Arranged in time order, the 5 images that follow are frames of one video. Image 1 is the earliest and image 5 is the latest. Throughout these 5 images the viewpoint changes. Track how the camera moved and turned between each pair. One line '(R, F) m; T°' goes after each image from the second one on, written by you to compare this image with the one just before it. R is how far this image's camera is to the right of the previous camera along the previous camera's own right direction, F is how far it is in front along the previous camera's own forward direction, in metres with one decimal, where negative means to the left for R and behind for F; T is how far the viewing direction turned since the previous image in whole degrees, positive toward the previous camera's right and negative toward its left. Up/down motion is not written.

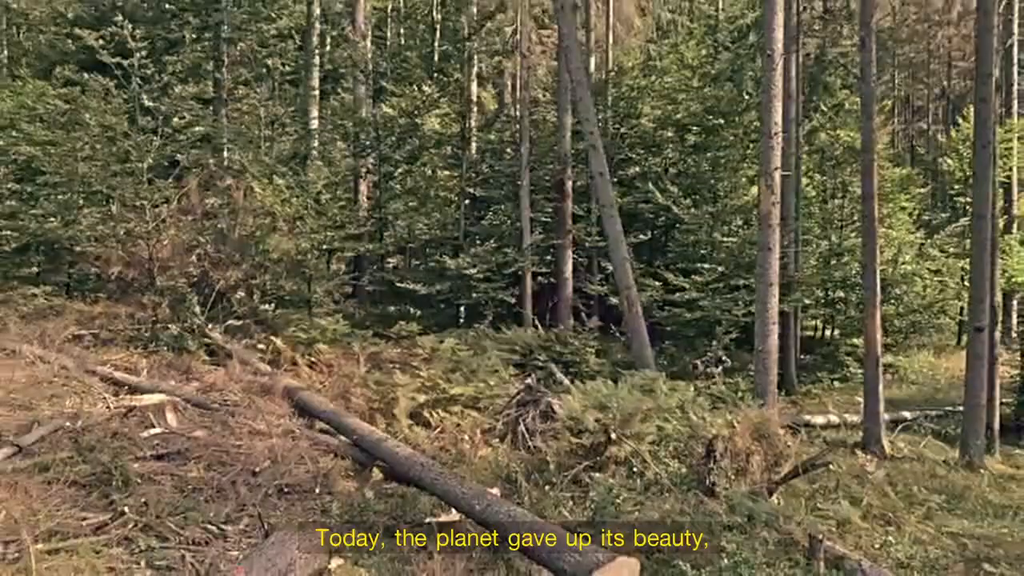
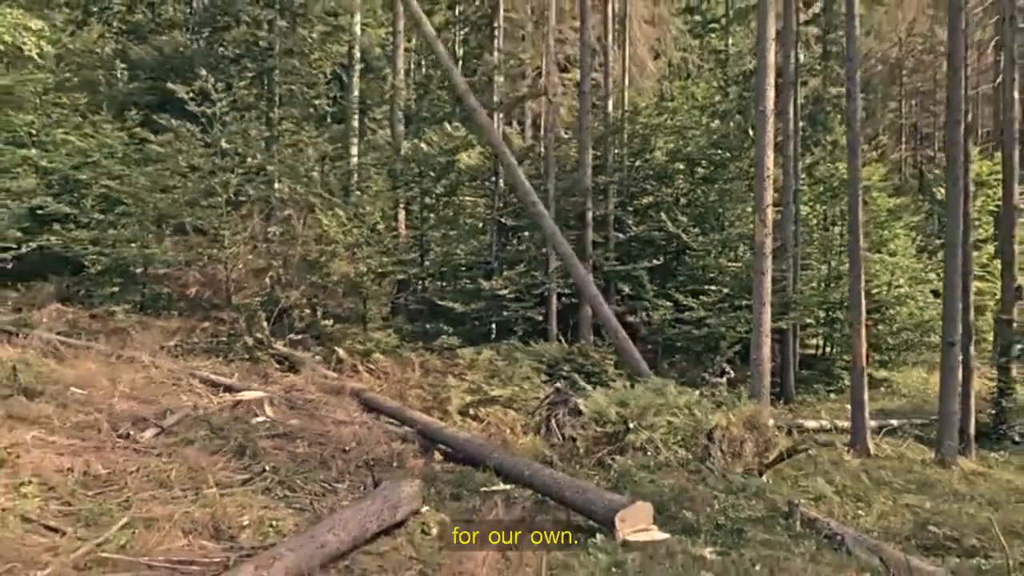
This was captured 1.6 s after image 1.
(-0.3, -1.7) m; -1°
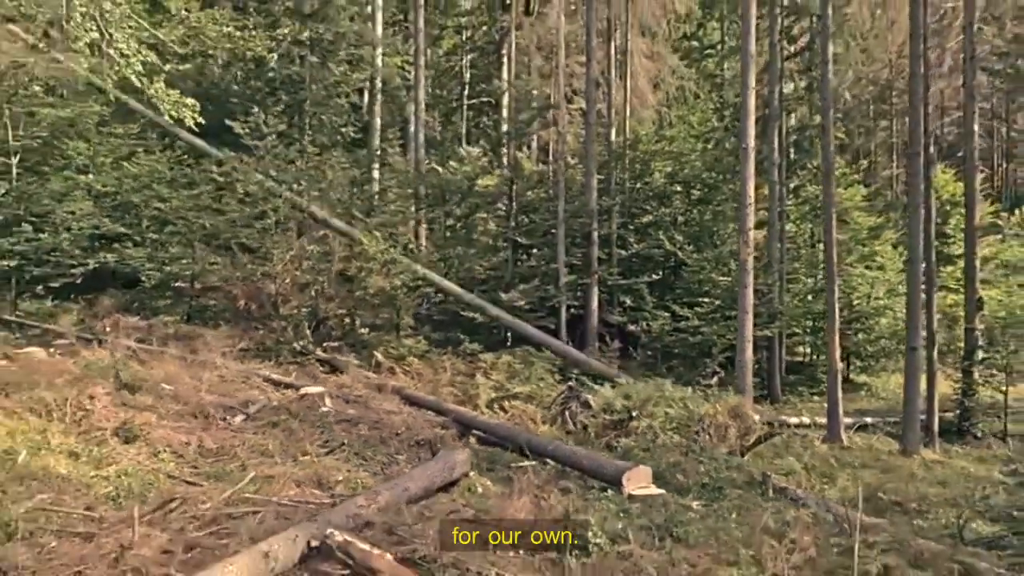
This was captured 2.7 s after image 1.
(-0.3, -1.8) m; 0°
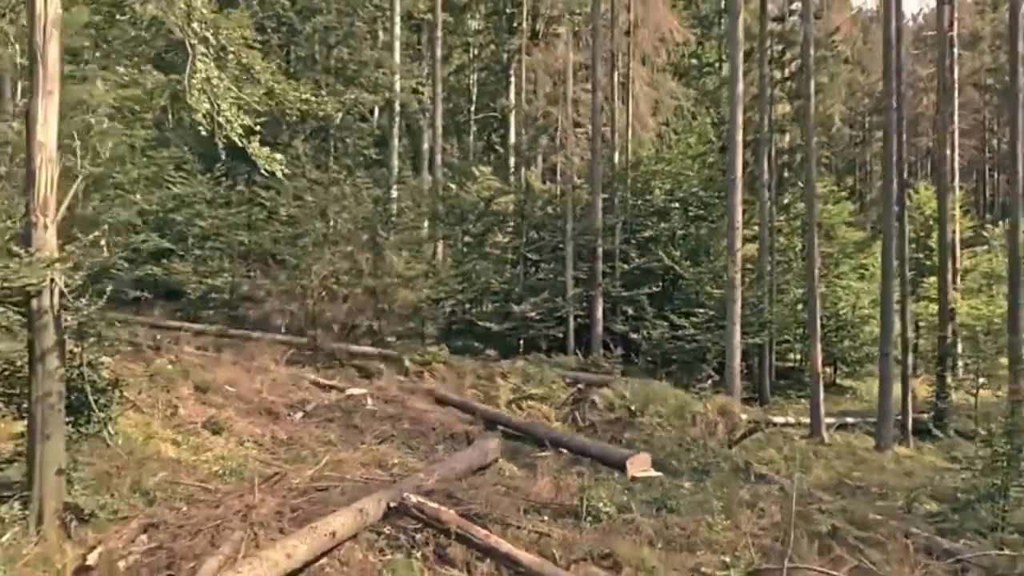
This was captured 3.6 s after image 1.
(-0.3, -1.7) m; 0°
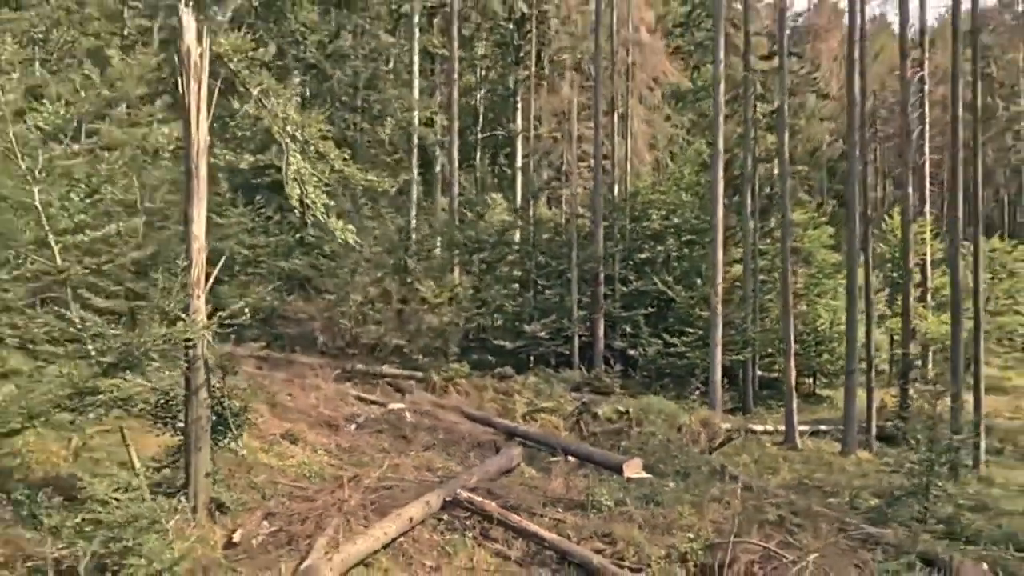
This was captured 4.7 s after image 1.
(-0.3, -2.5) m; 0°
